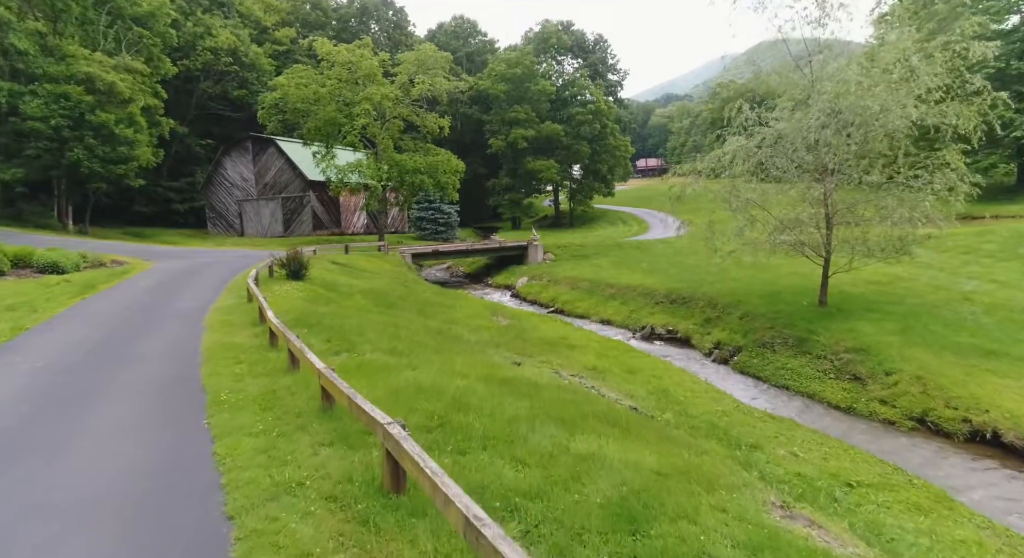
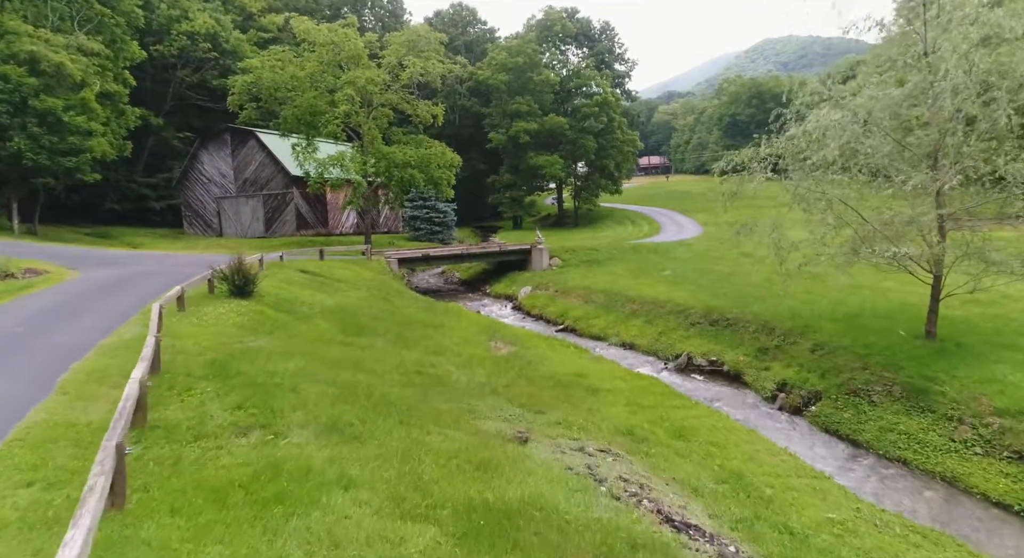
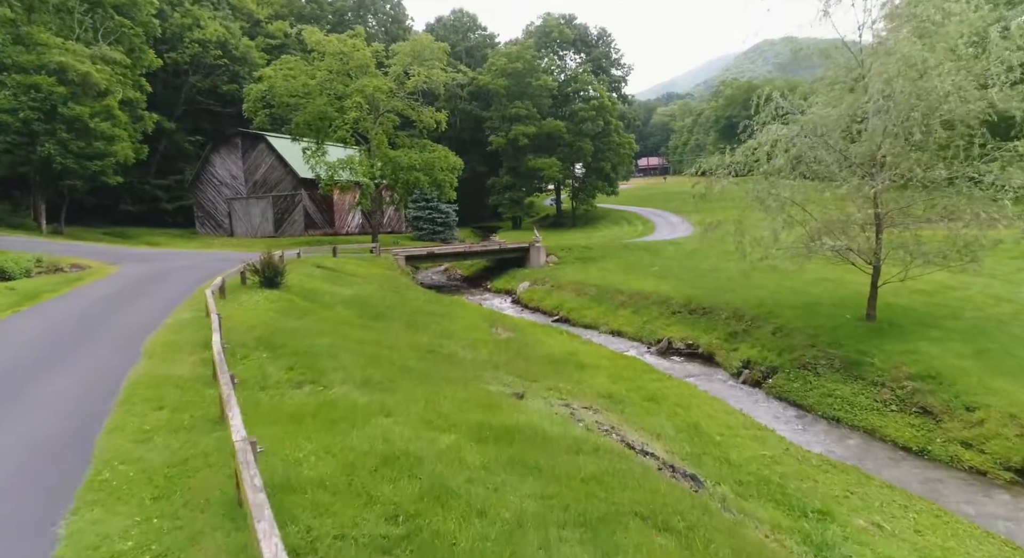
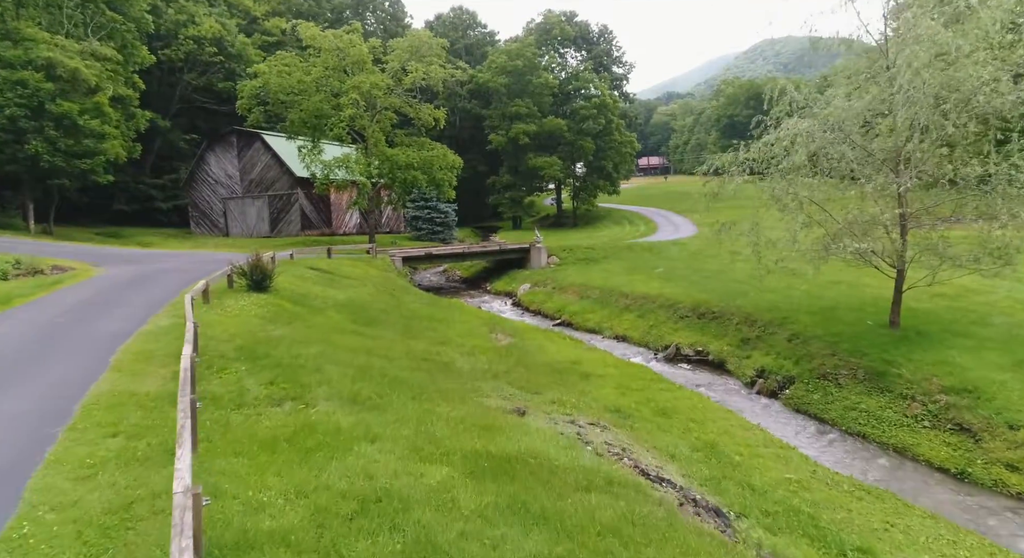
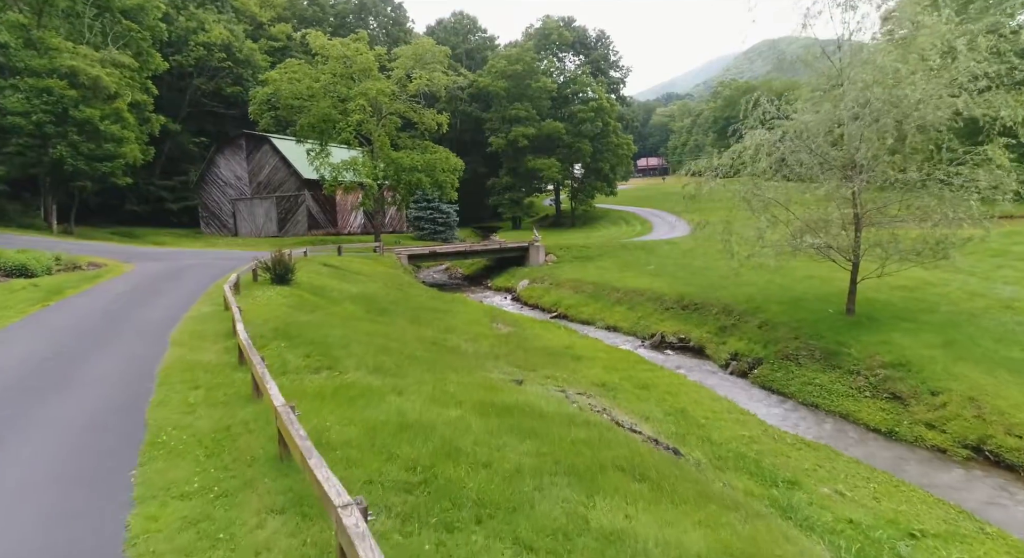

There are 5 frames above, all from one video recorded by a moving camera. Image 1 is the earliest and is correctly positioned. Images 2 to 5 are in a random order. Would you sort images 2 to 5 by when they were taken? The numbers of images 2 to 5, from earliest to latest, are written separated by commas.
5, 3, 4, 2
